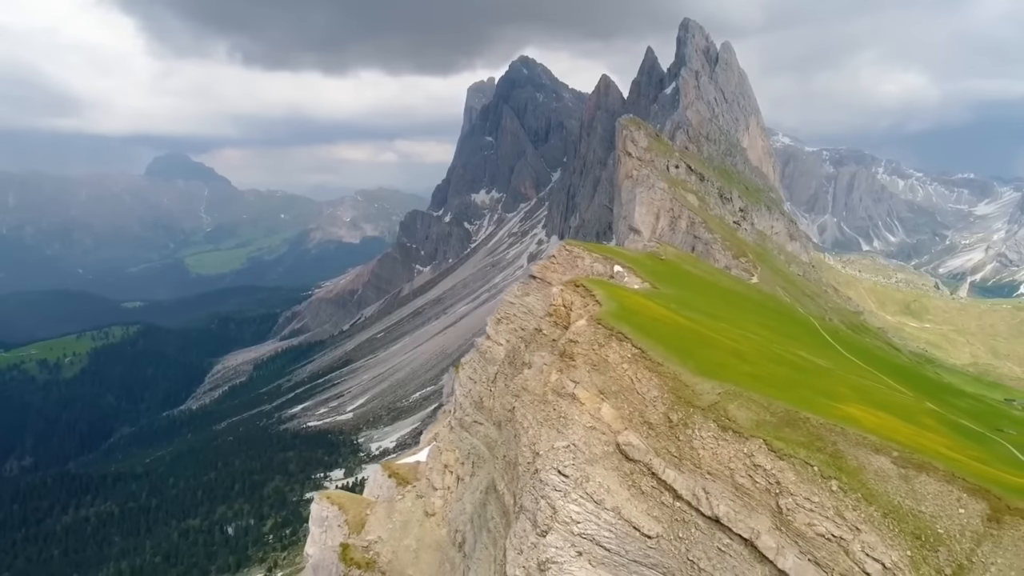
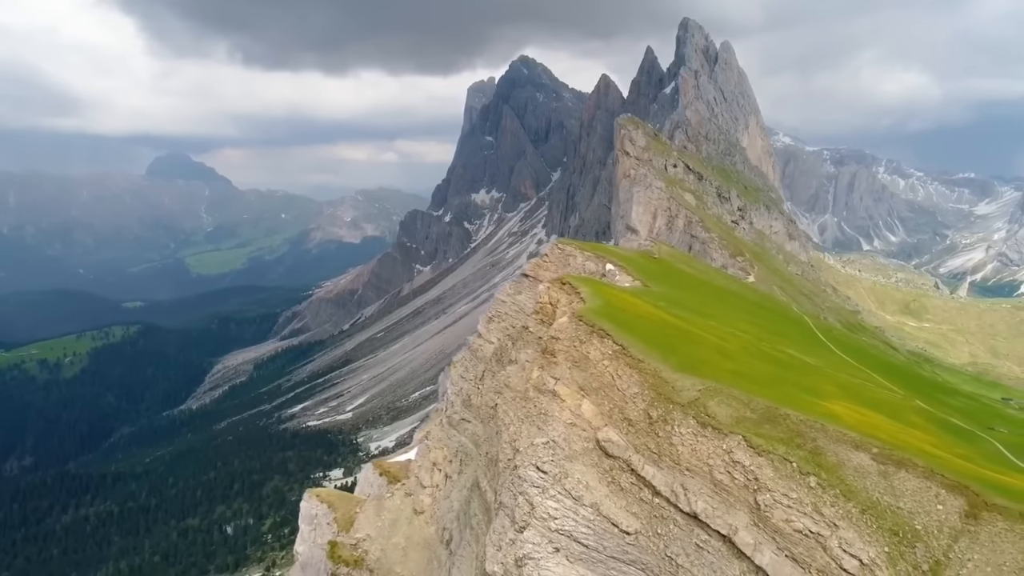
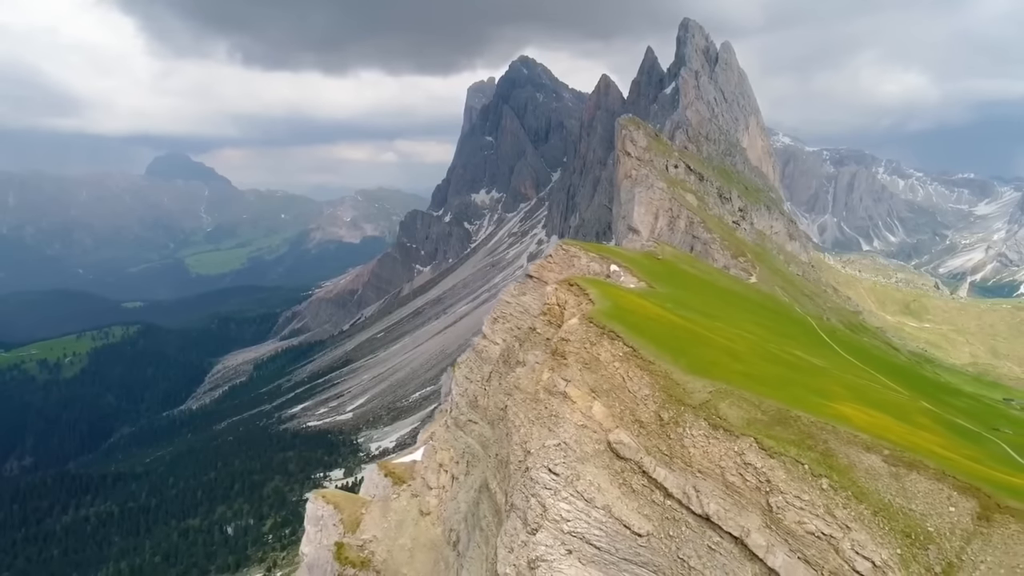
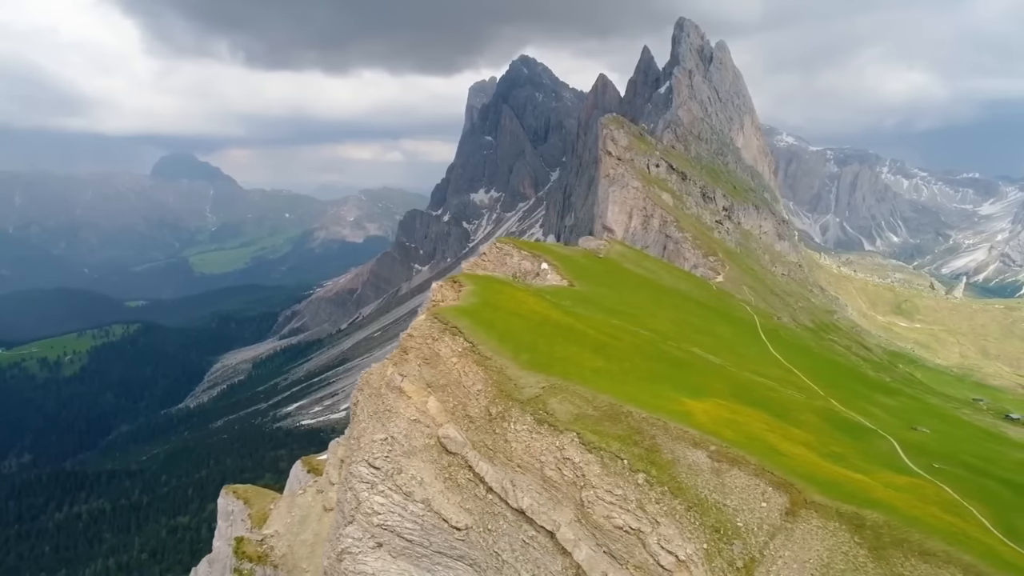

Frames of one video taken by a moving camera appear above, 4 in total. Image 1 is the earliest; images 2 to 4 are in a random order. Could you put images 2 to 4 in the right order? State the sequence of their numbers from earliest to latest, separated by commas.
3, 2, 4
